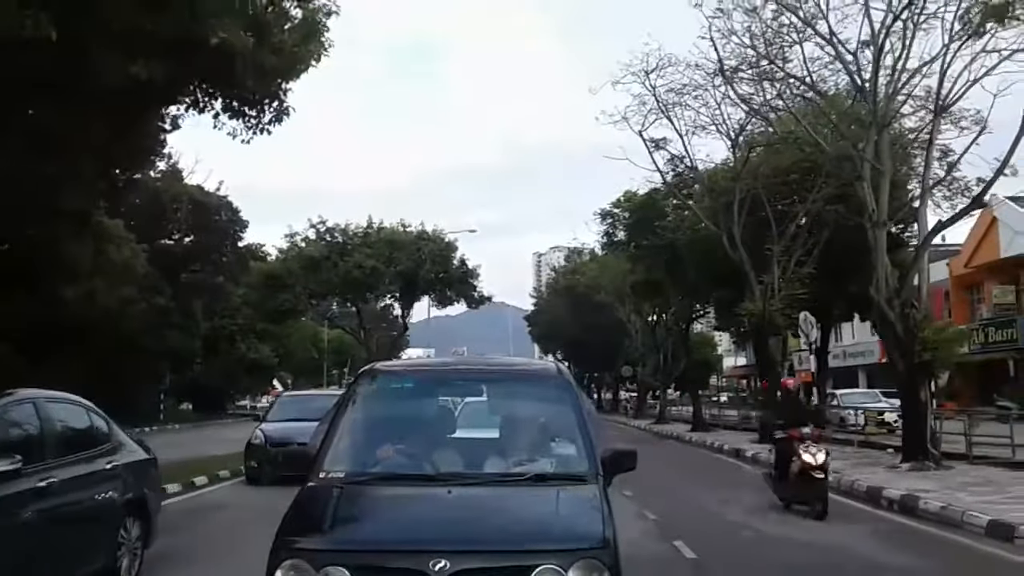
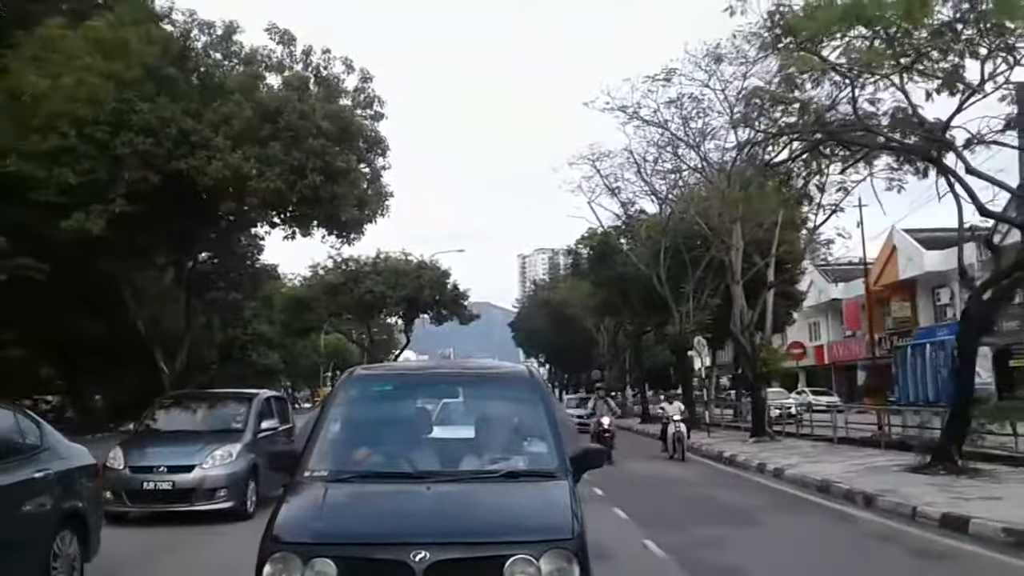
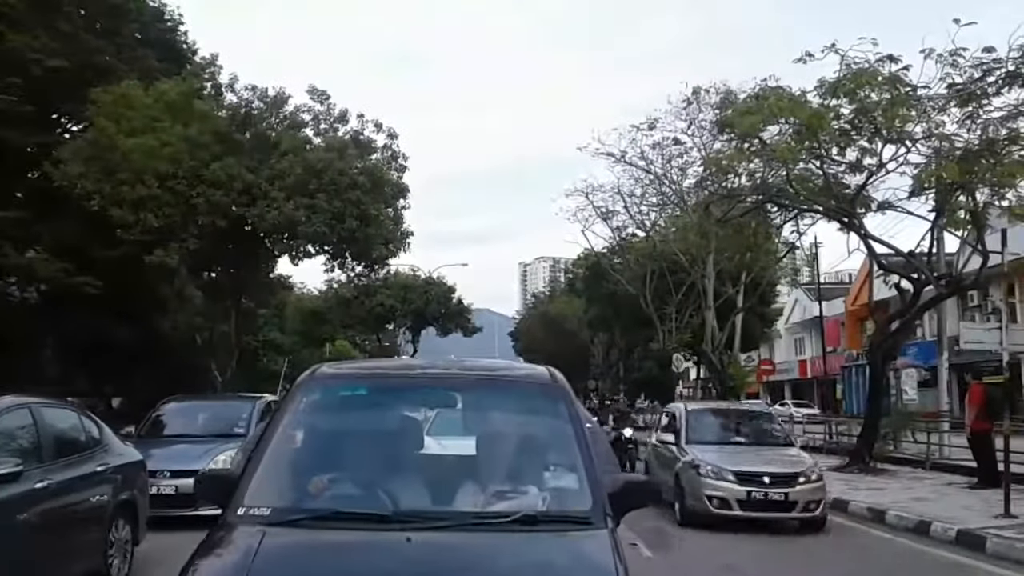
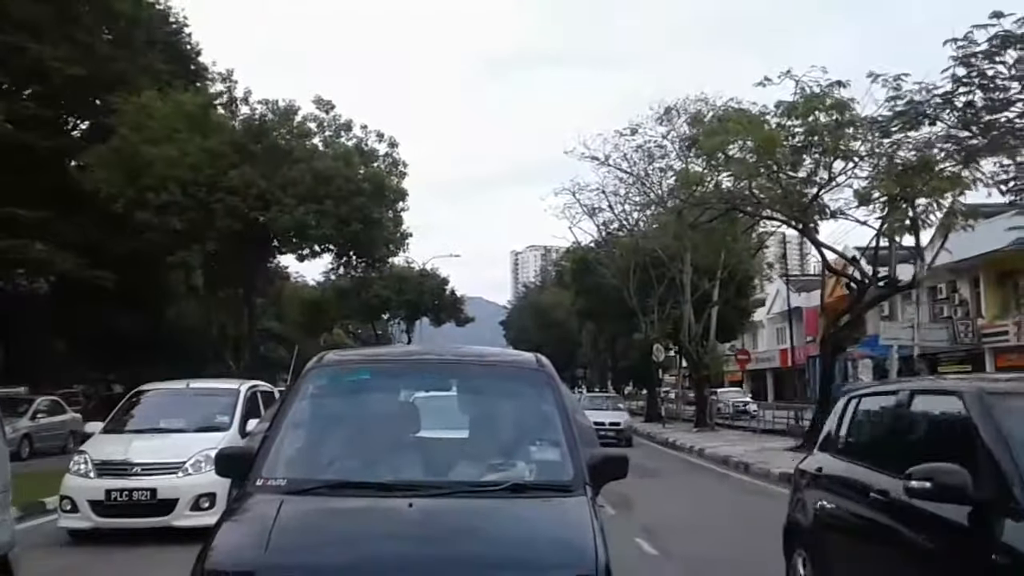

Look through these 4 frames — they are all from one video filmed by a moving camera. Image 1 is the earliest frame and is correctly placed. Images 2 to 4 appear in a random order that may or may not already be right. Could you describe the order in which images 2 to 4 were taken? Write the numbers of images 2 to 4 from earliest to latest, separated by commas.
2, 3, 4
